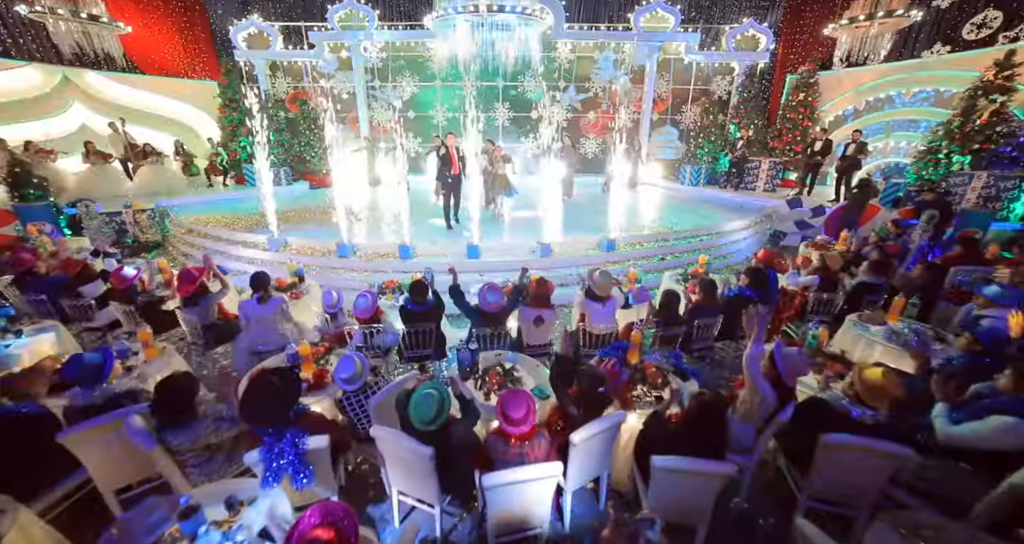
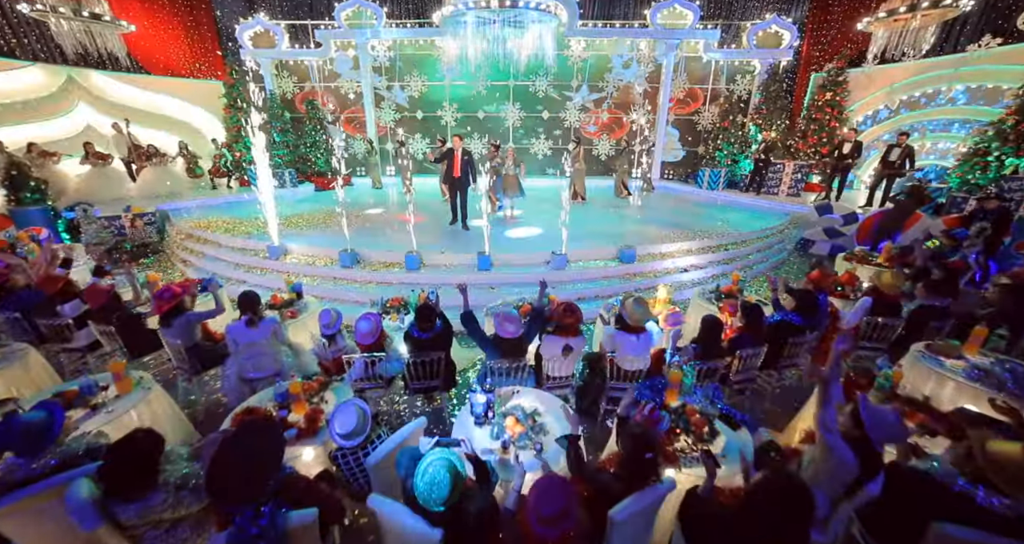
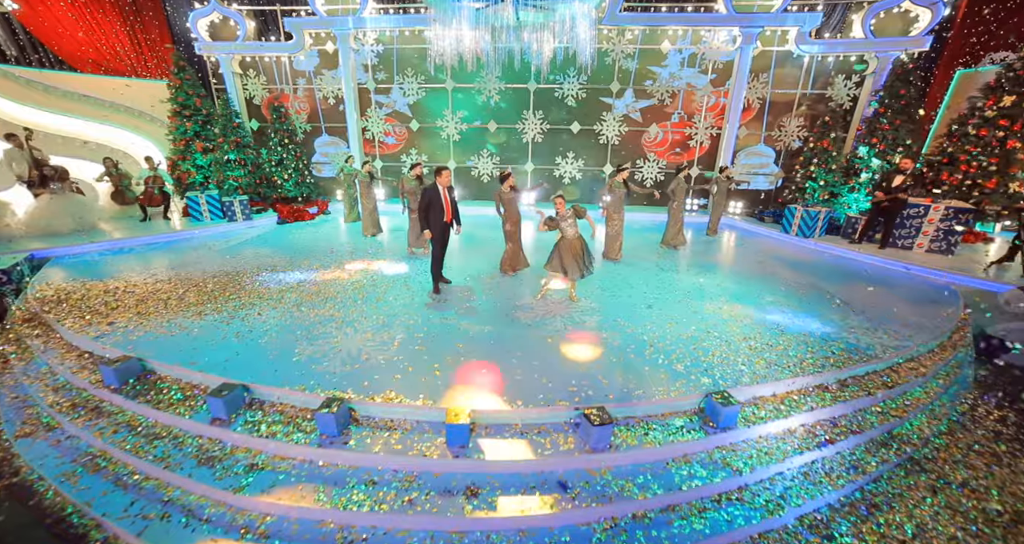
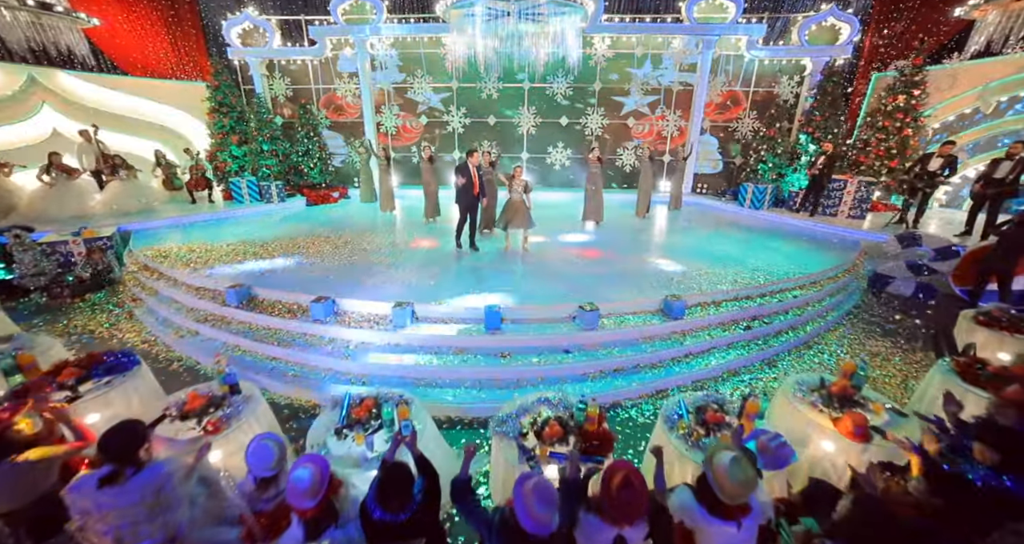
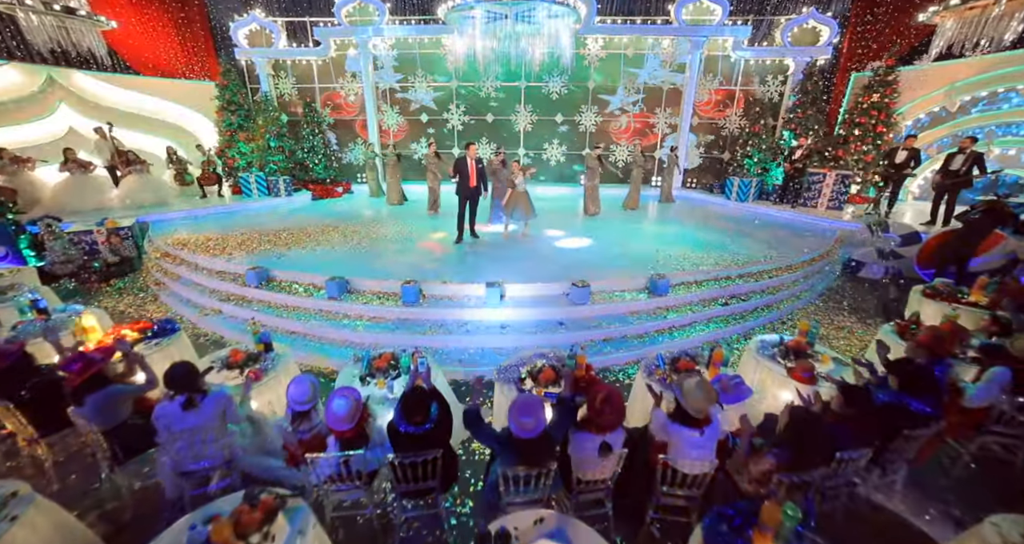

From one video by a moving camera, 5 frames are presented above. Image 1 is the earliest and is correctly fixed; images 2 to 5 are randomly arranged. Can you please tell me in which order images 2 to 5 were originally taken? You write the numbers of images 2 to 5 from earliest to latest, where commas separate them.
2, 5, 4, 3
